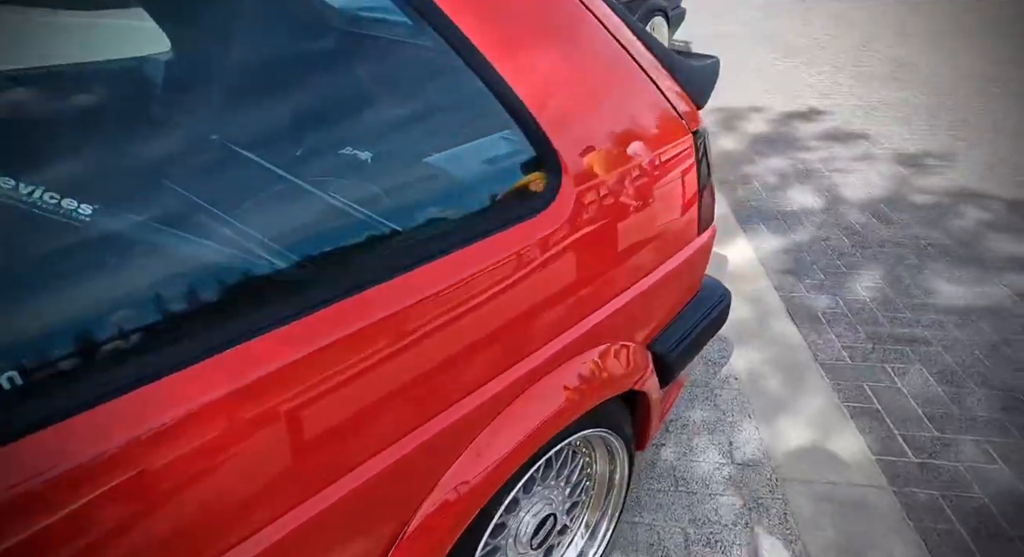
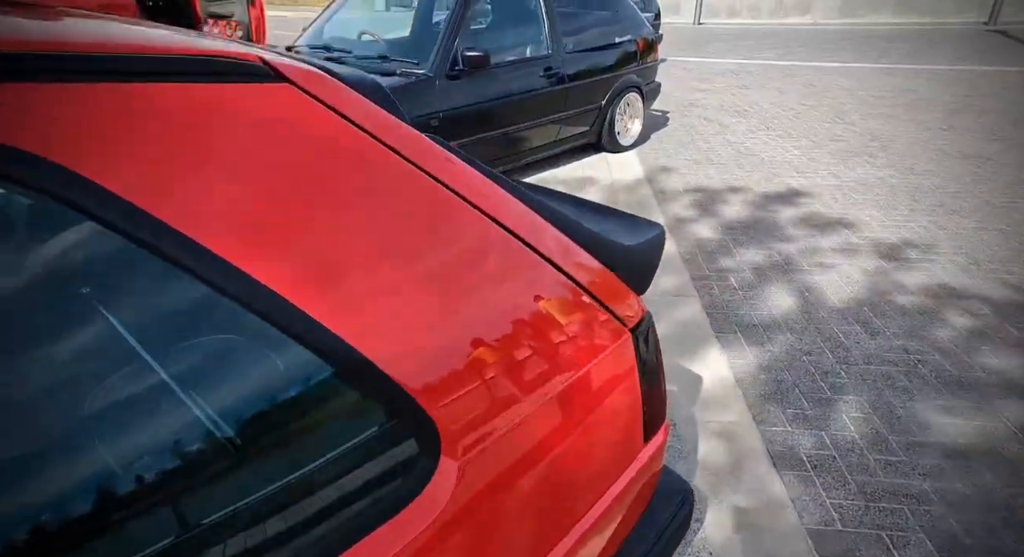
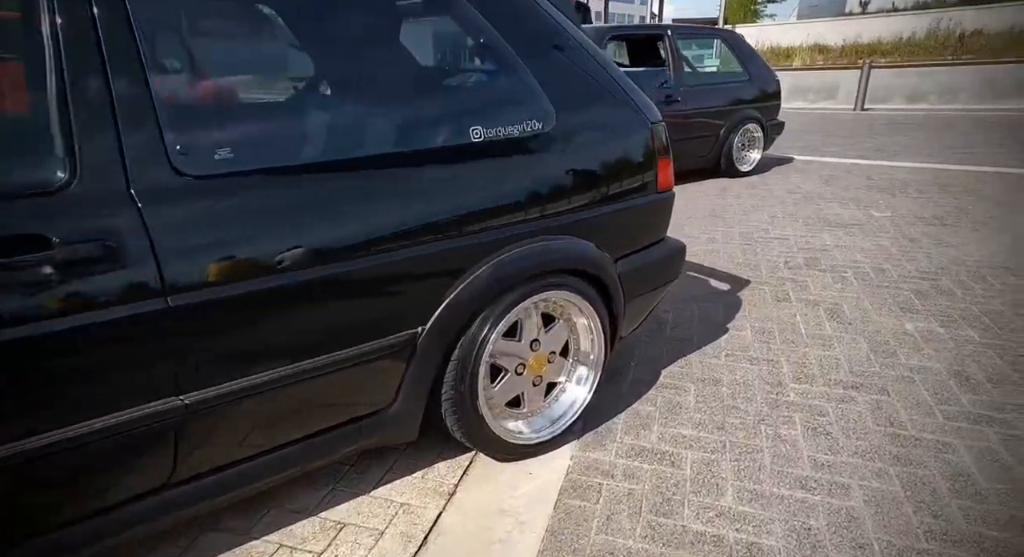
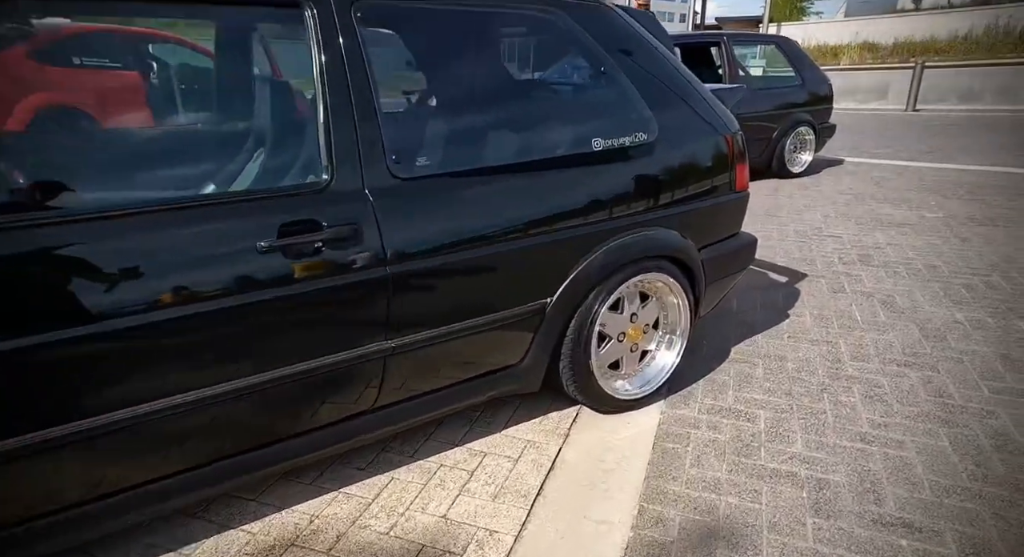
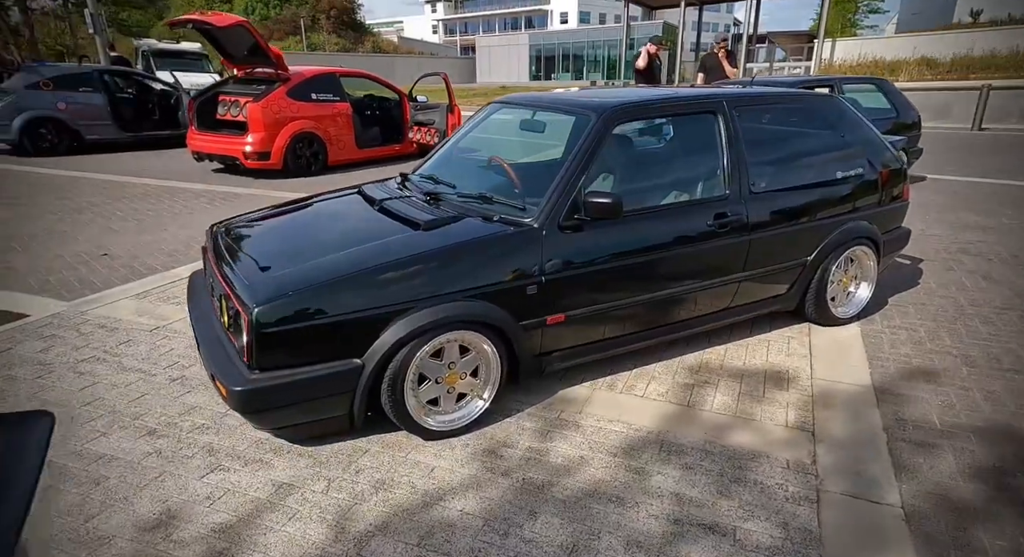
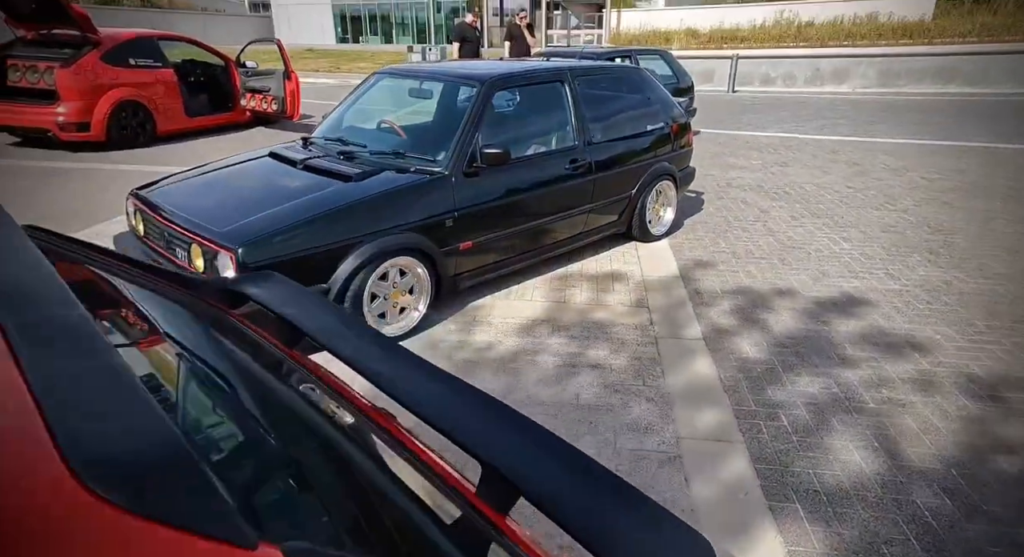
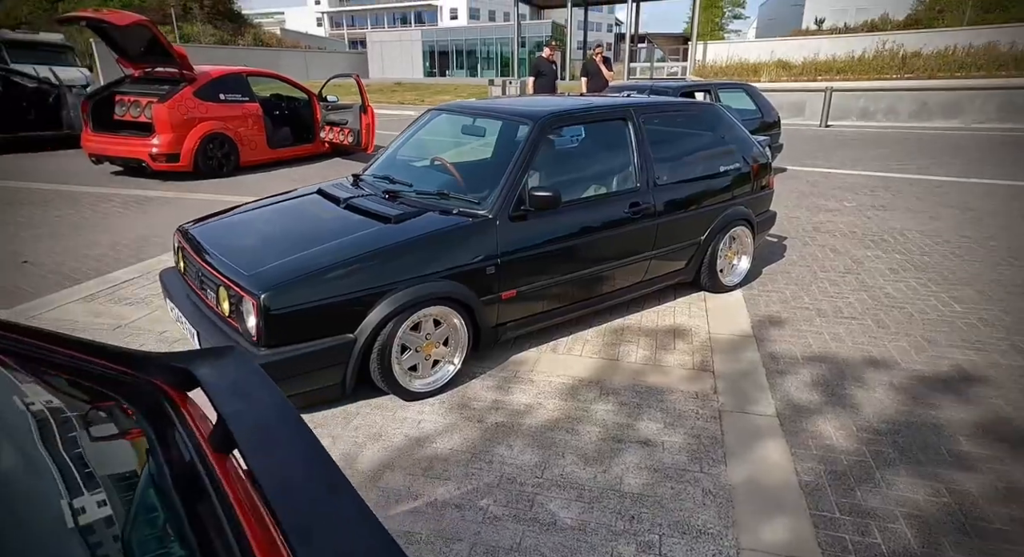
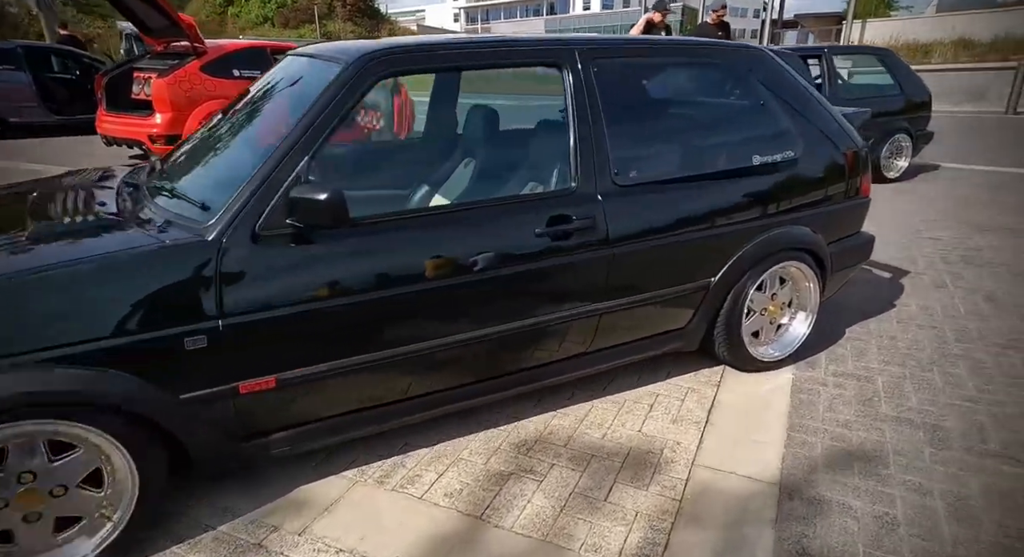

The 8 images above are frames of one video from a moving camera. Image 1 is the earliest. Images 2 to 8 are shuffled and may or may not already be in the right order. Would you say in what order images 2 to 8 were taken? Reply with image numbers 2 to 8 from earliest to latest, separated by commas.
2, 6, 7, 5, 8, 4, 3
